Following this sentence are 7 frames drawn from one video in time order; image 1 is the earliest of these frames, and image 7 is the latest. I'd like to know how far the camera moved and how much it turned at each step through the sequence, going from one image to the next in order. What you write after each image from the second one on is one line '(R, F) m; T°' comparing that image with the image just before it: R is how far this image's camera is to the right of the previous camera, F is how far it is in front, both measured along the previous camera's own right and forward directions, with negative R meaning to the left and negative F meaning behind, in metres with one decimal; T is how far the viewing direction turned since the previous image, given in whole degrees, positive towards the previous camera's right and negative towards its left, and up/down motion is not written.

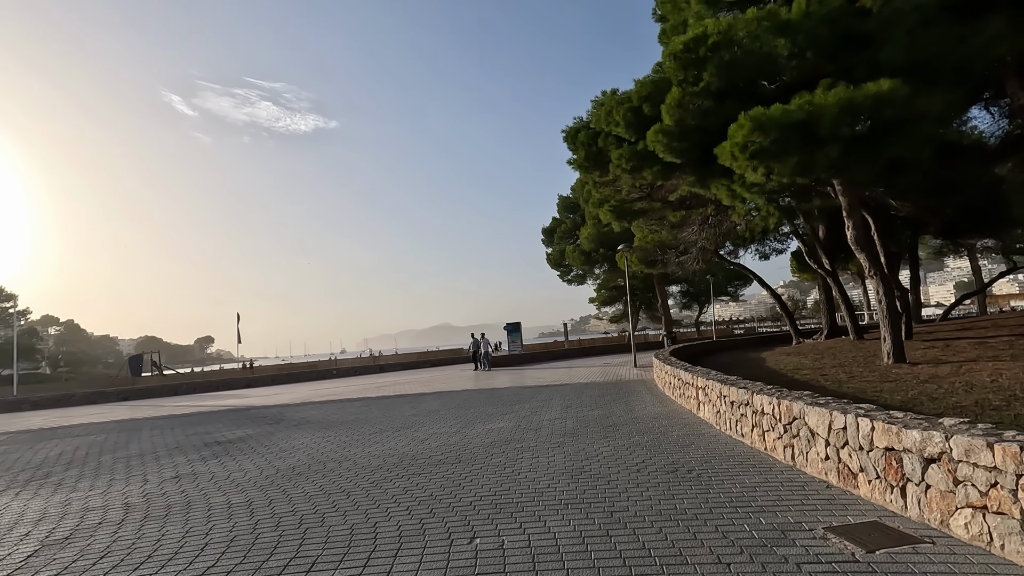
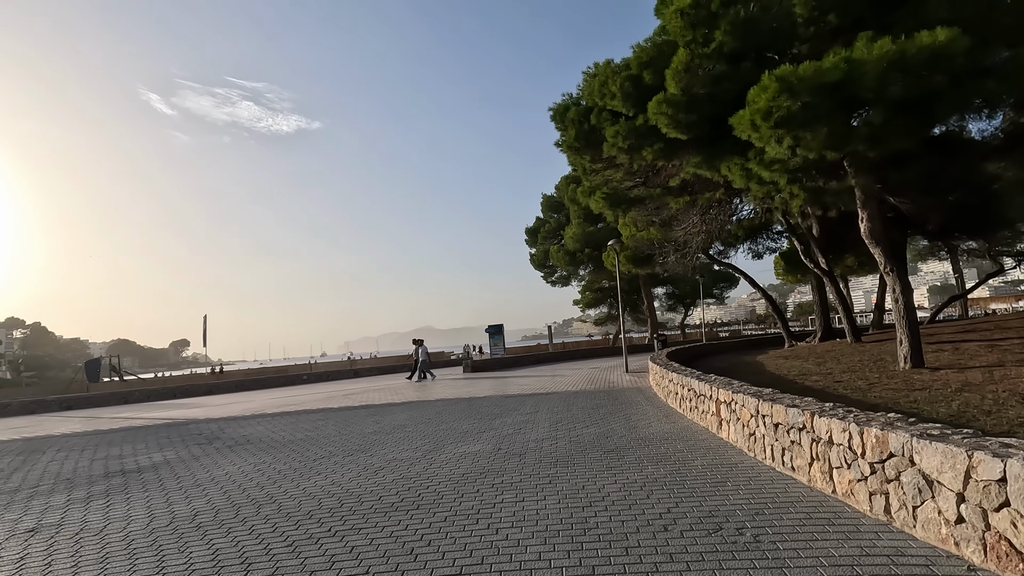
(+0.1, +1.9) m; +2°
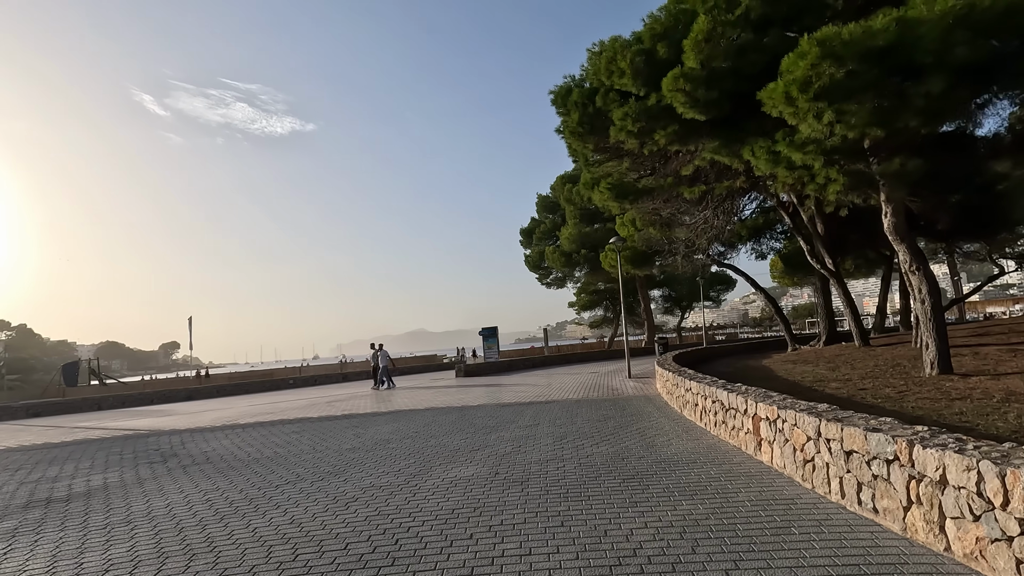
(-0.1, +1.3) m; +1°
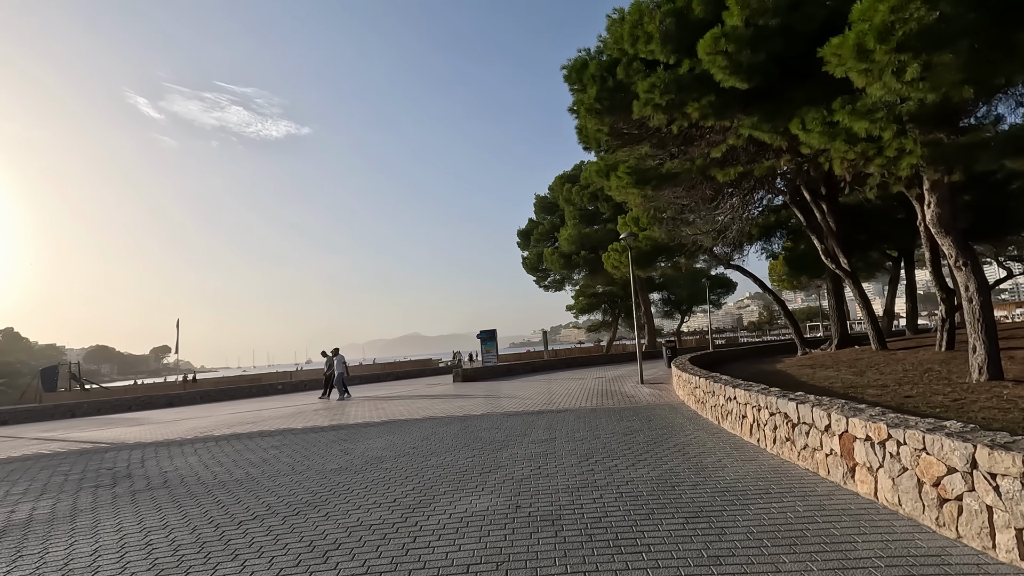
(-0.3, +1.4) m; +1°
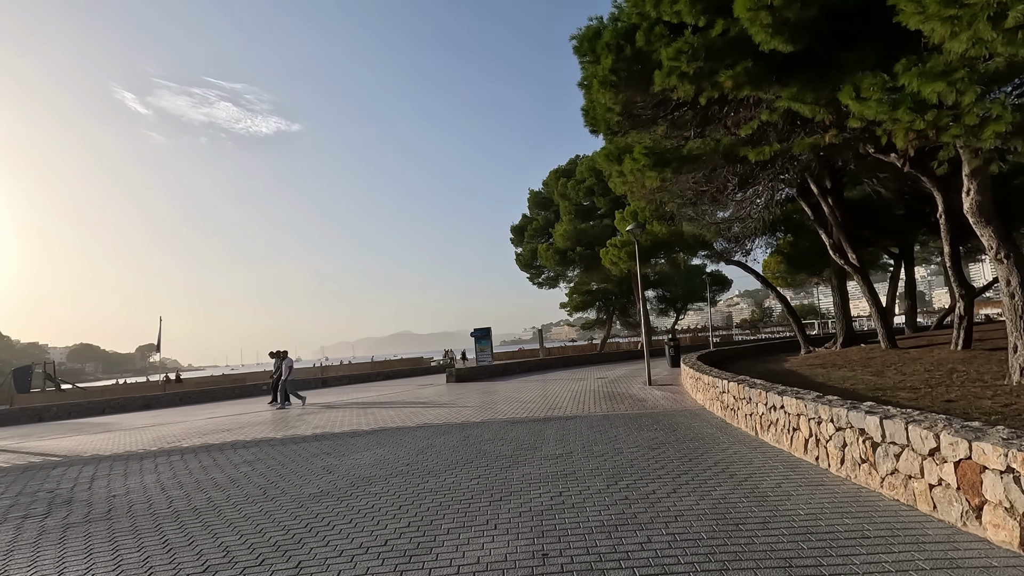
(-0.3, +1.2) m; +1°
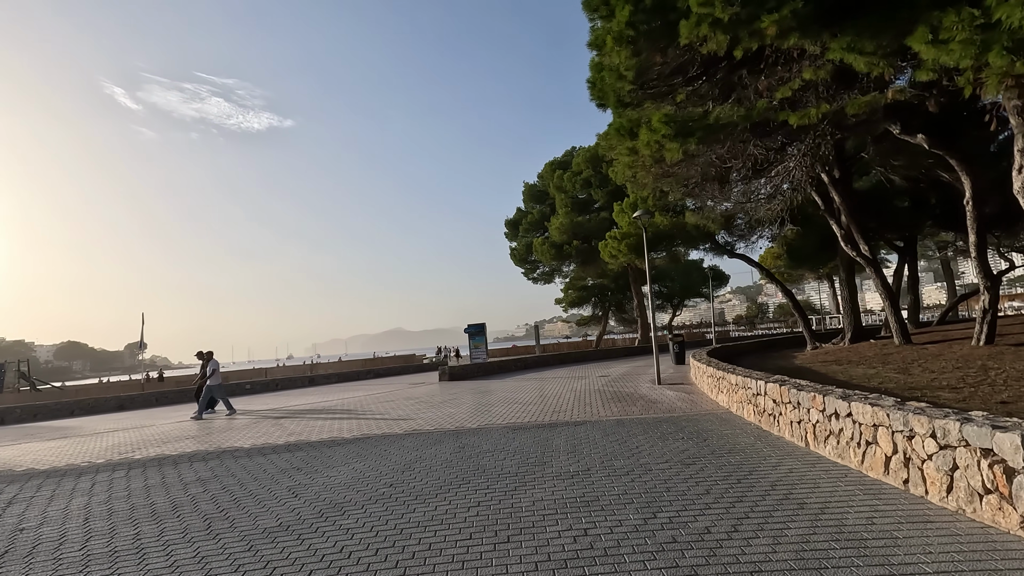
(-0.2, +1.4) m; +1°
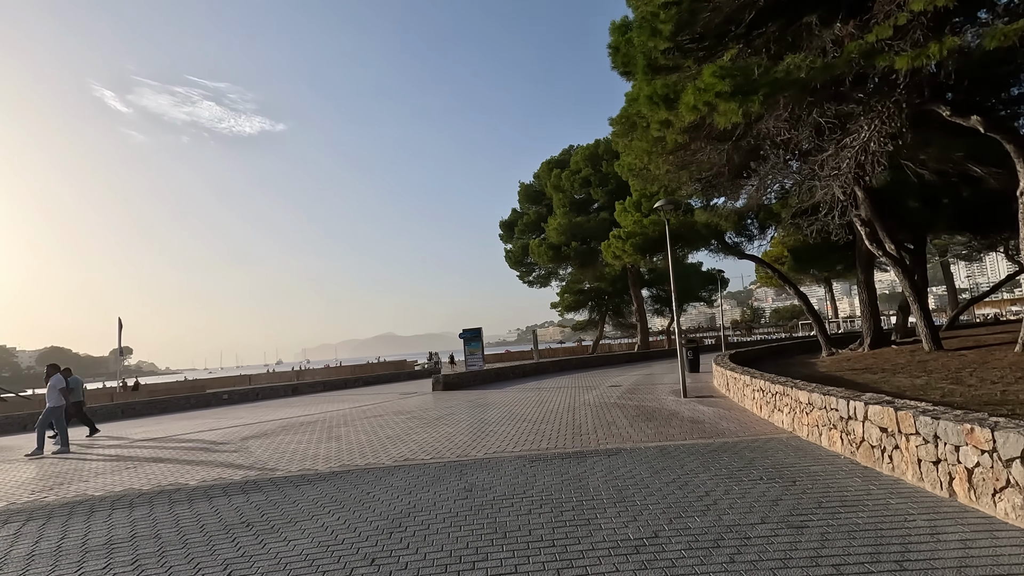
(-0.4, +2.0) m; +1°
